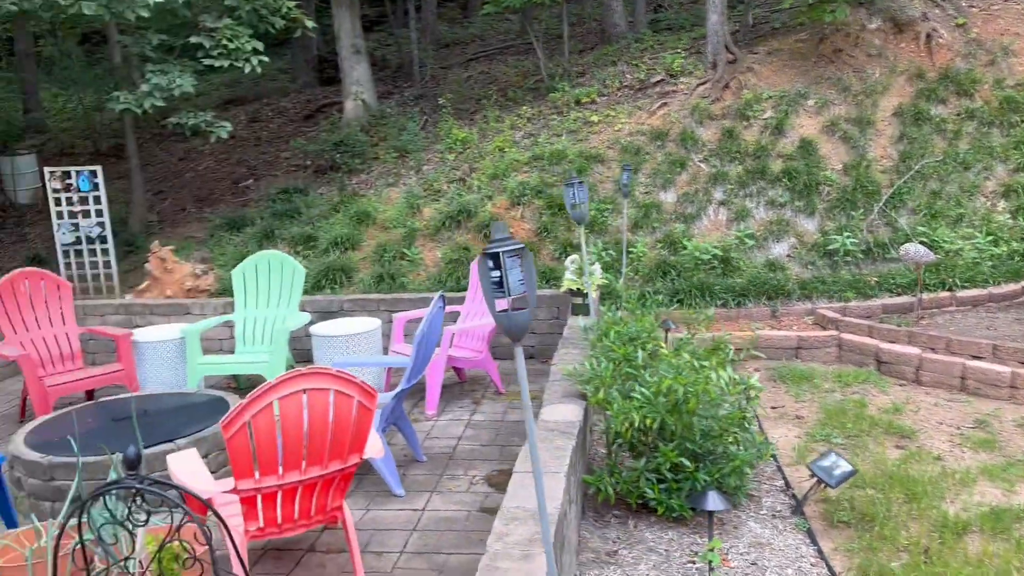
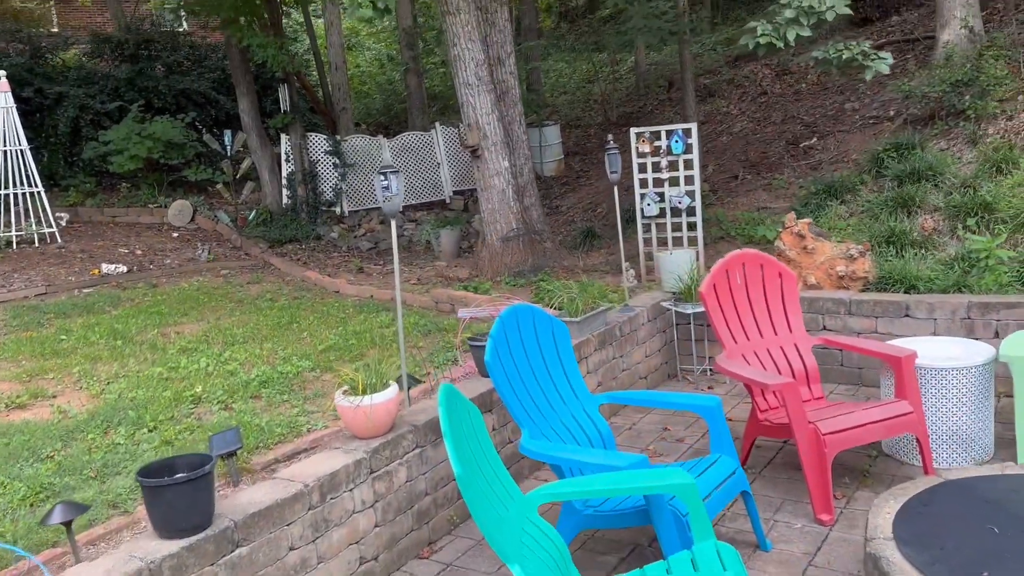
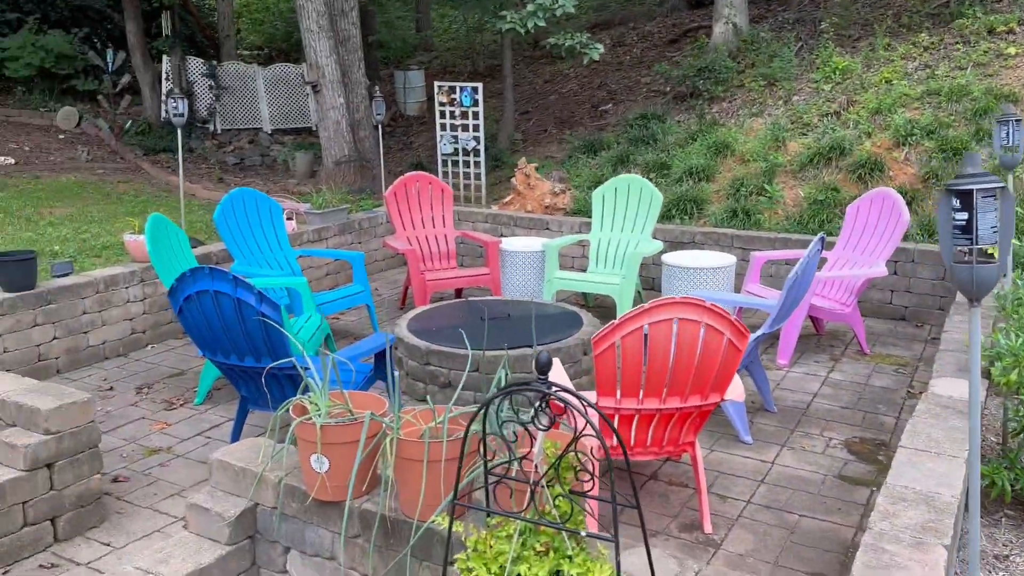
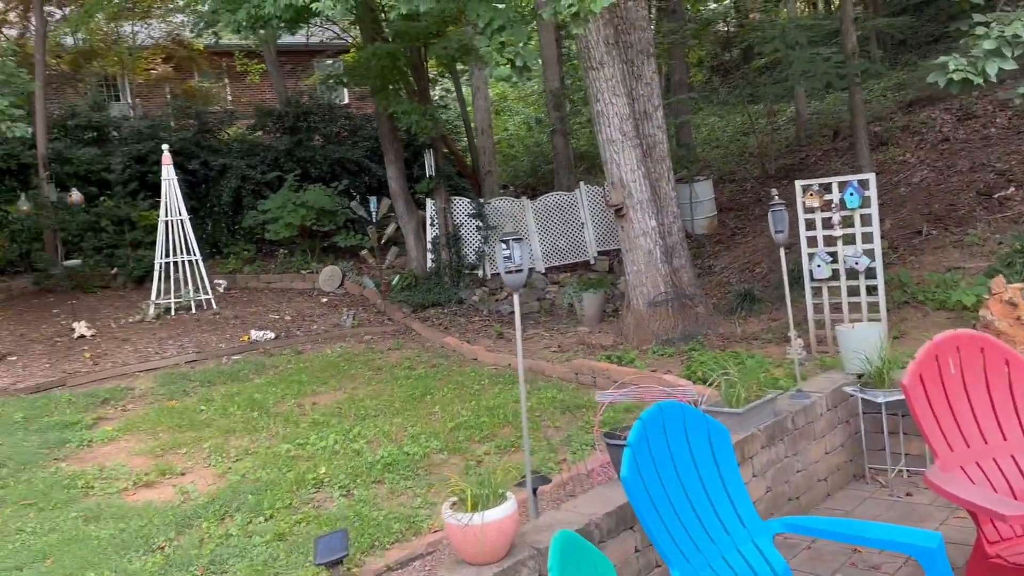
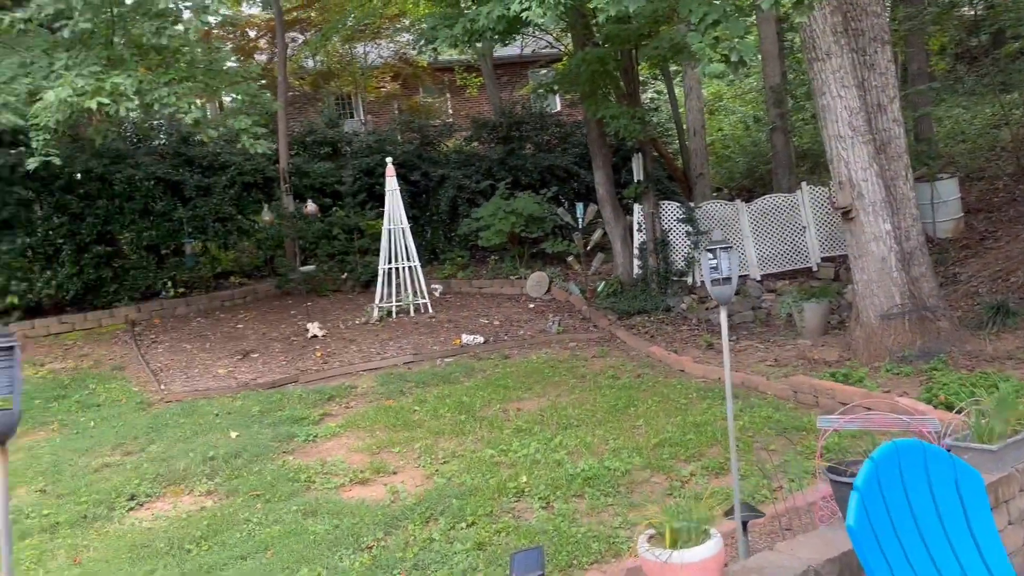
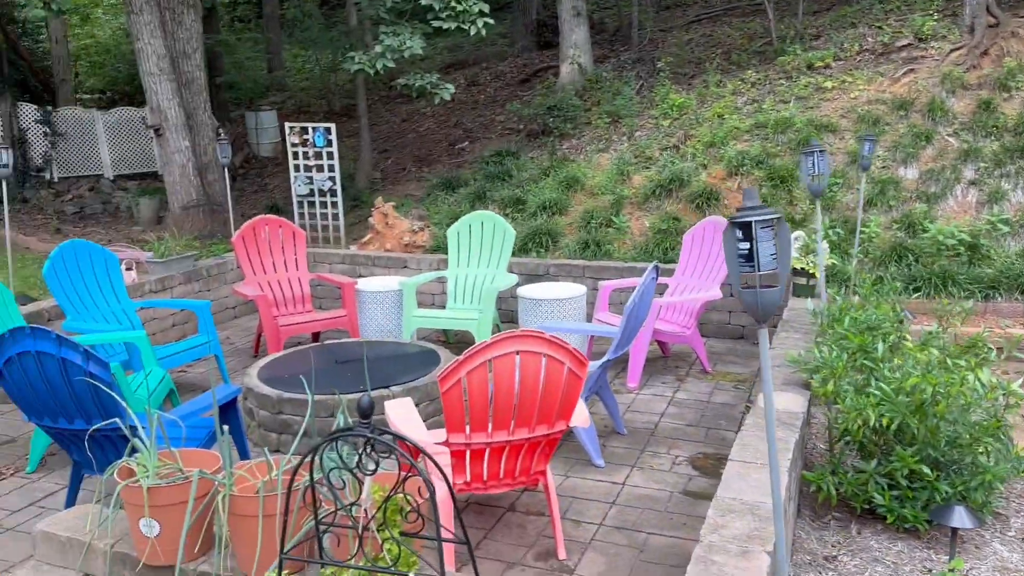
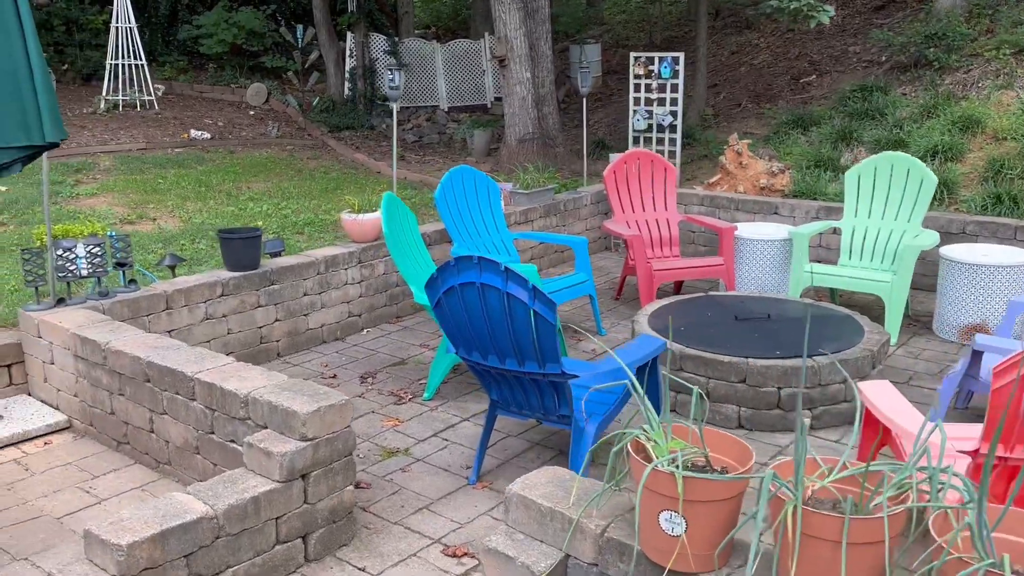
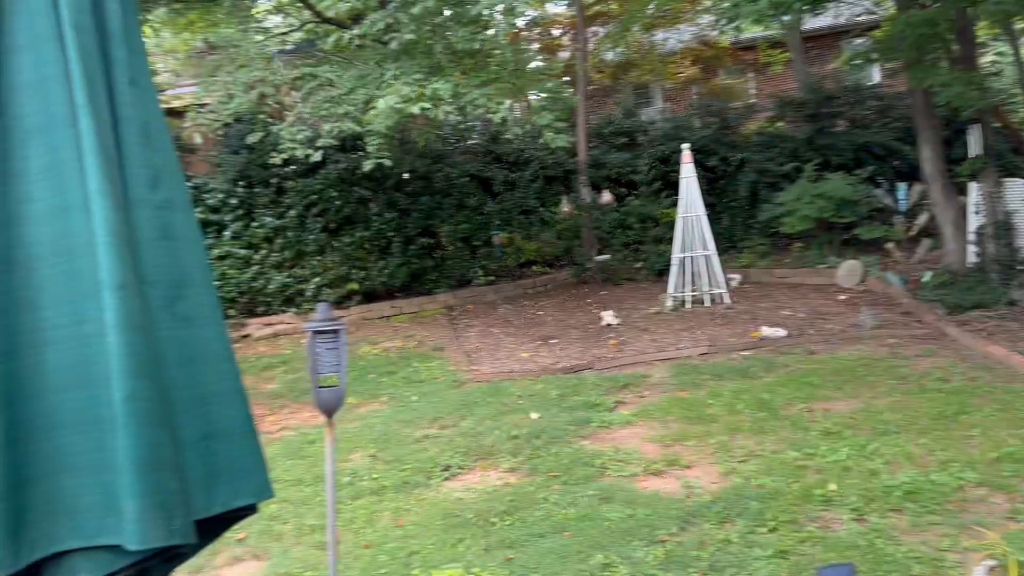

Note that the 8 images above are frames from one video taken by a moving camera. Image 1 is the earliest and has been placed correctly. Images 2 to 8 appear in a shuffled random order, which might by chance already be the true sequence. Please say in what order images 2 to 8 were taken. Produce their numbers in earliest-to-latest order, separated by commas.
6, 3, 7, 2, 4, 5, 8
